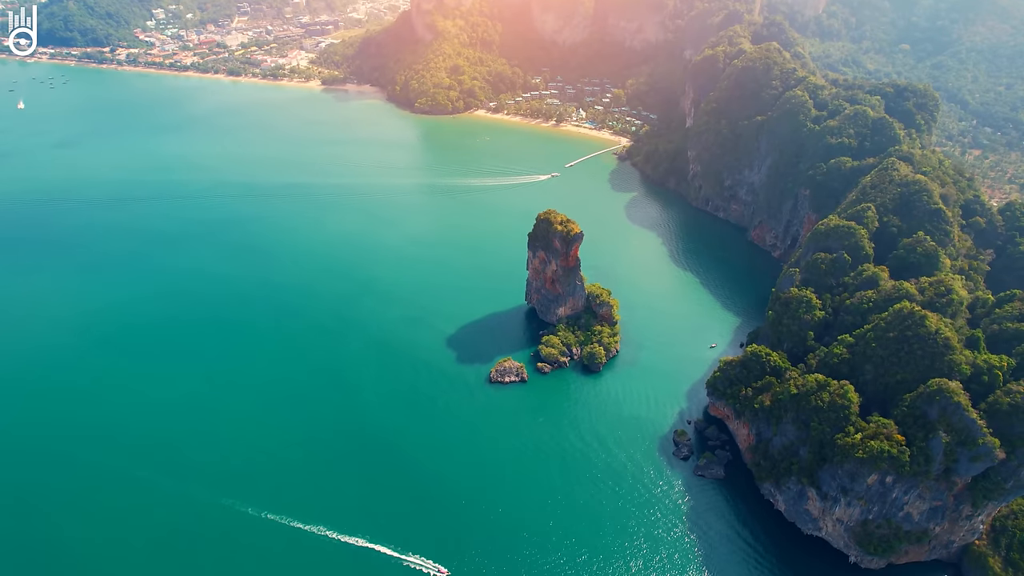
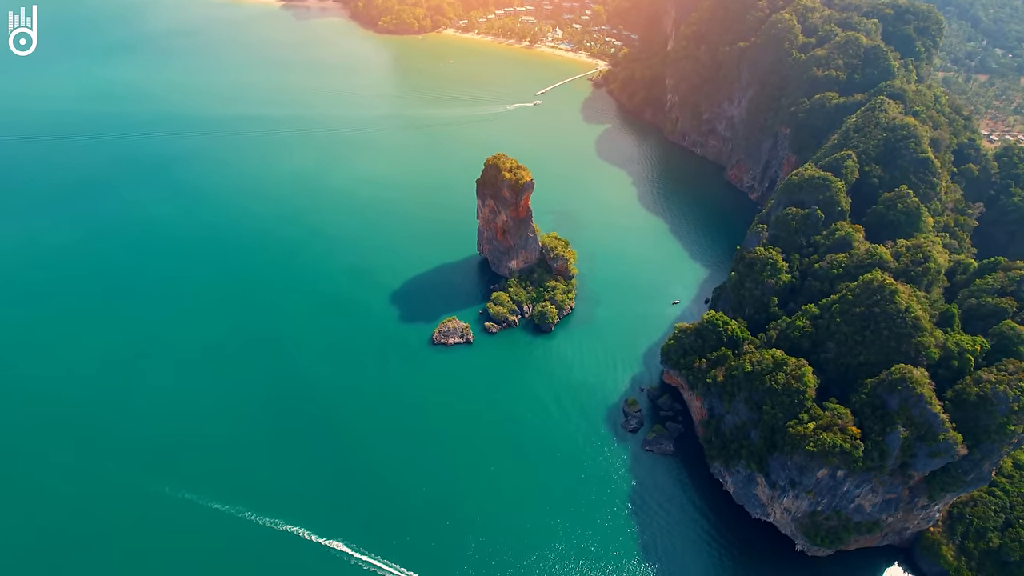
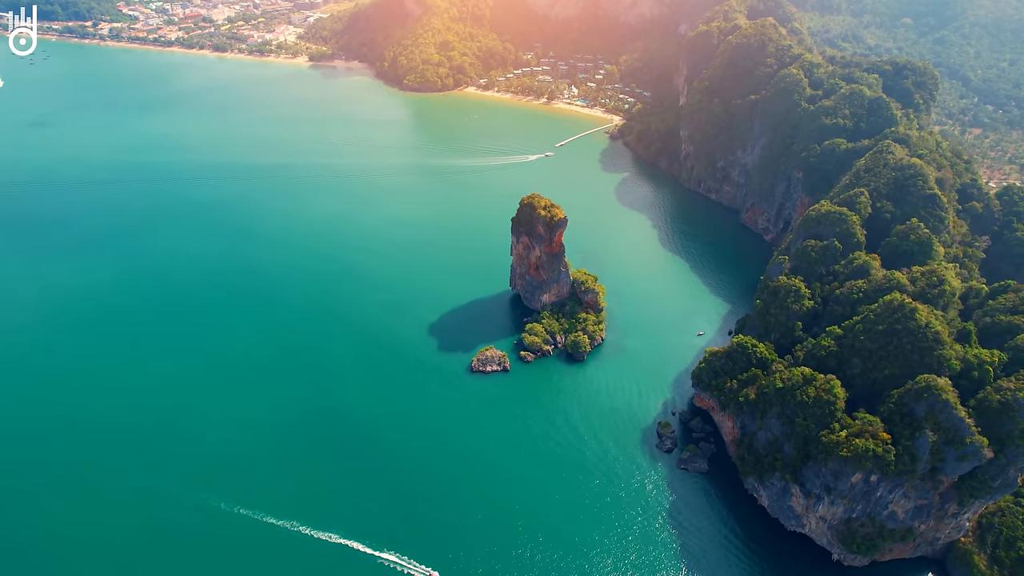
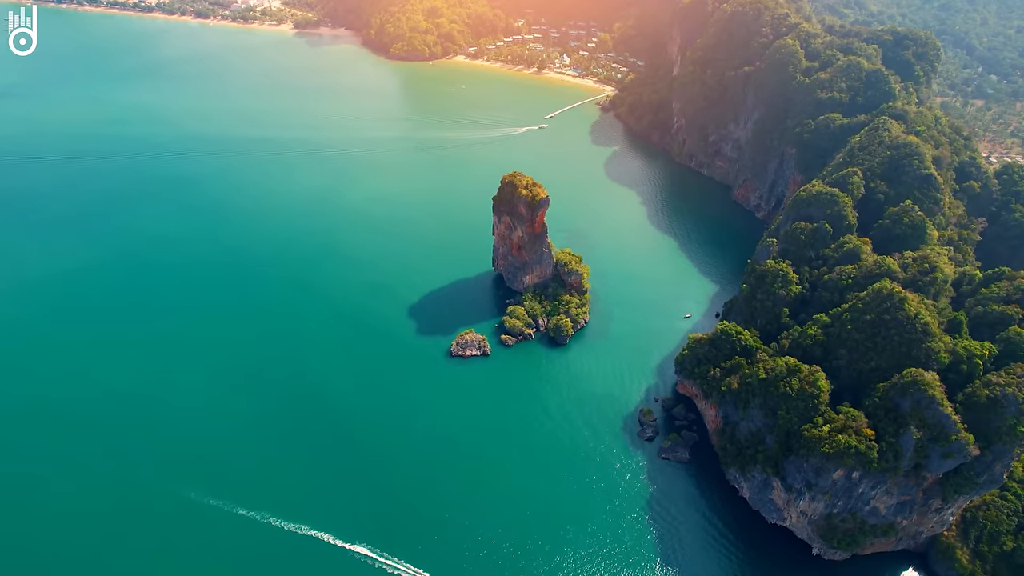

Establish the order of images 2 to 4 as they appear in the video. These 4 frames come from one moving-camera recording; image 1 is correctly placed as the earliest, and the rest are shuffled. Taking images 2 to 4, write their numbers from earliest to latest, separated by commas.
3, 4, 2
